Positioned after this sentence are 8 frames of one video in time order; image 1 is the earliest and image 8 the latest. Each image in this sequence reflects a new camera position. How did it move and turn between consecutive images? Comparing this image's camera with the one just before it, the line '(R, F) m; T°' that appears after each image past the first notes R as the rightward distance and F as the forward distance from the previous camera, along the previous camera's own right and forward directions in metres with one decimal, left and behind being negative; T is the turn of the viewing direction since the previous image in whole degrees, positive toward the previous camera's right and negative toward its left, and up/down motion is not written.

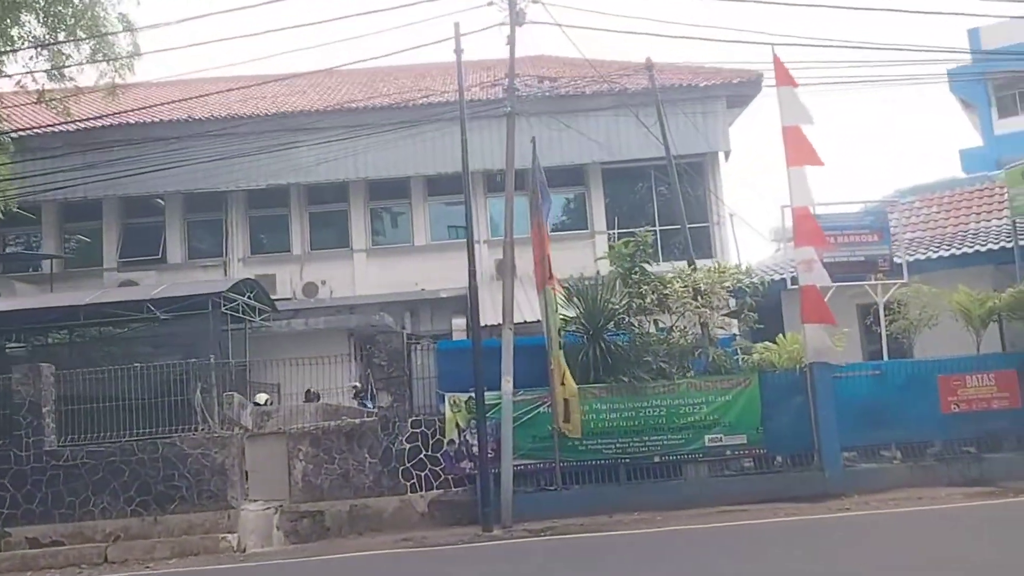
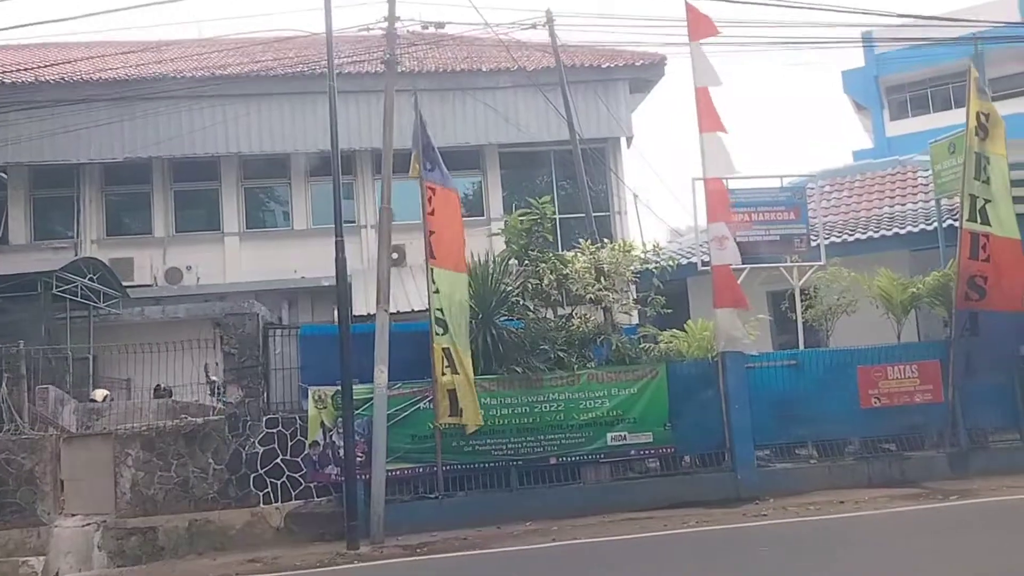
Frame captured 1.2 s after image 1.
(+0.3, +2.0) m; +7°
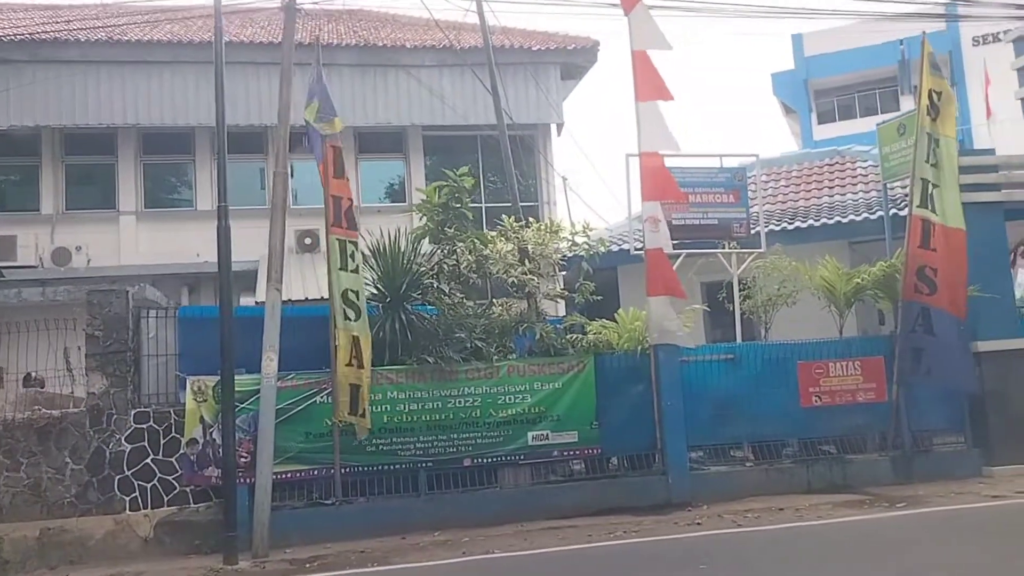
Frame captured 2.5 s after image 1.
(+0.2, +1.4) m; +5°
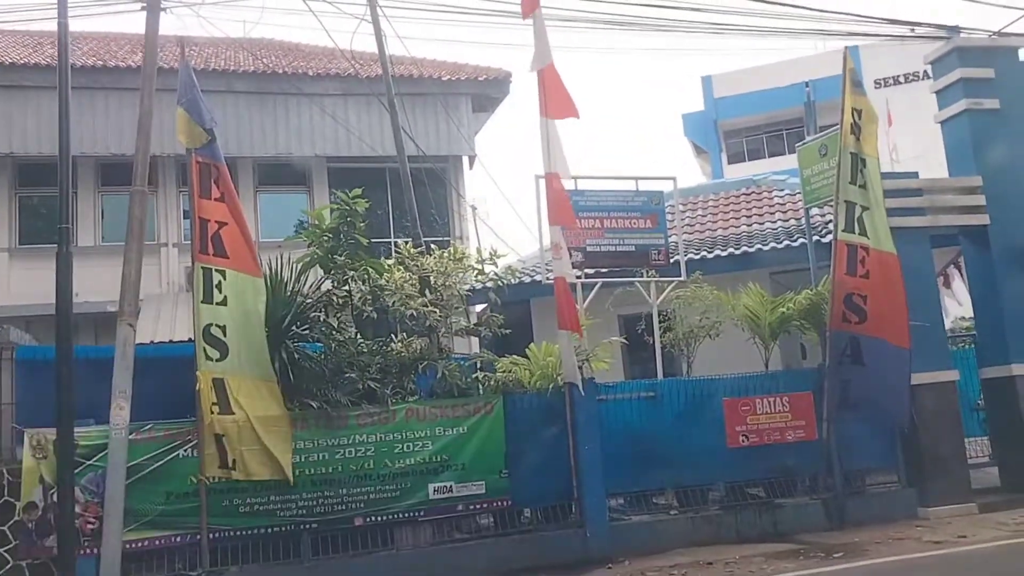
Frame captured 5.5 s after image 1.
(+0.3, +1.2) m; +5°
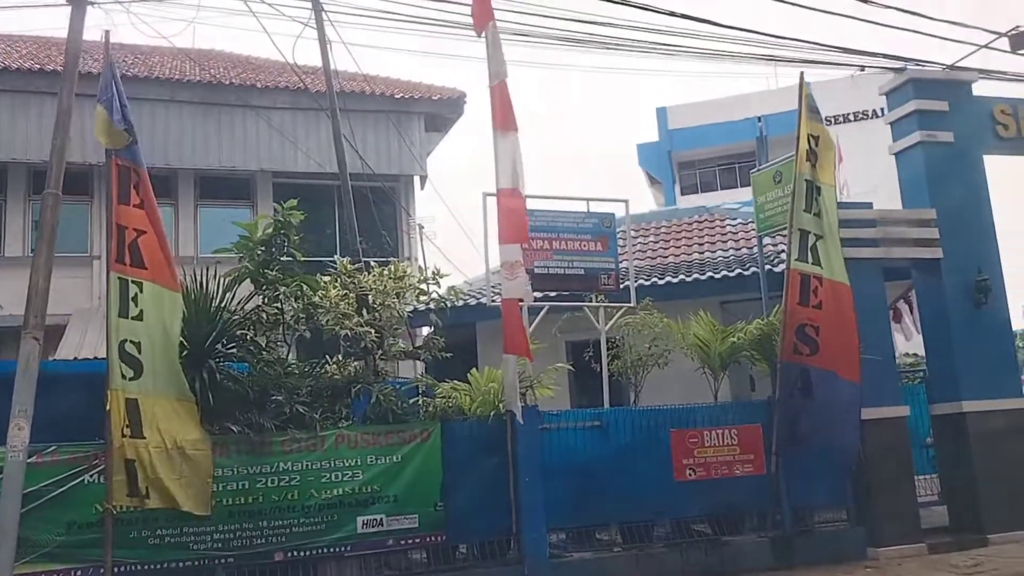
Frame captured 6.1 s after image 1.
(+0.1, +0.5) m; +3°
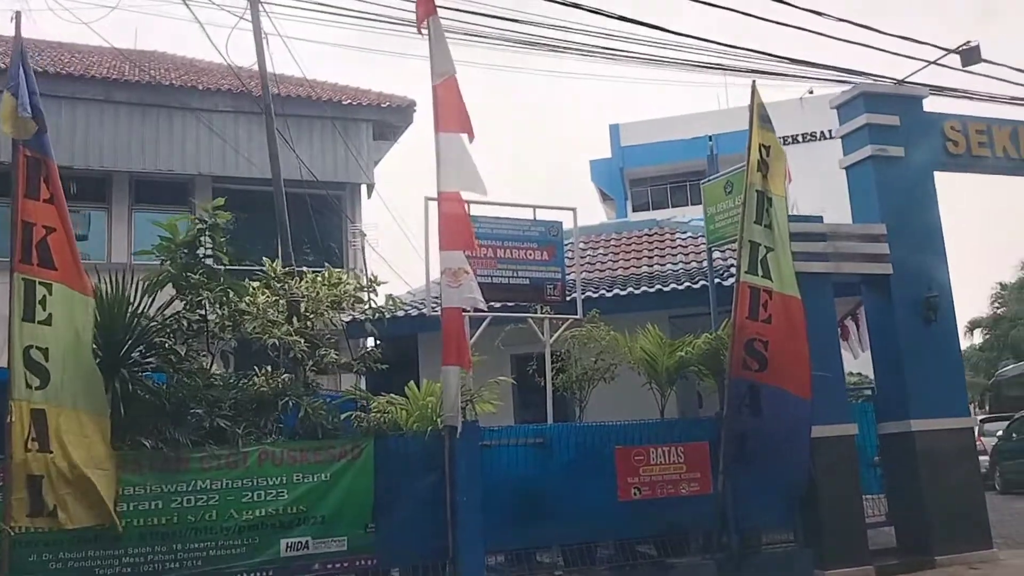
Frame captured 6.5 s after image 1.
(+0.1, +0.5) m; +3°
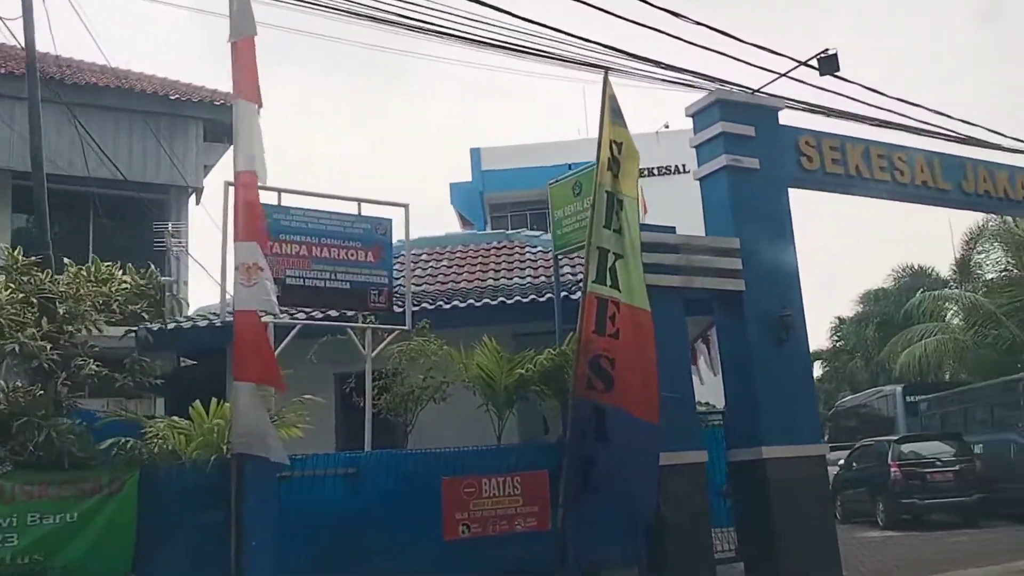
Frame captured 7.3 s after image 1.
(+0.5, +1.3) m; +9°
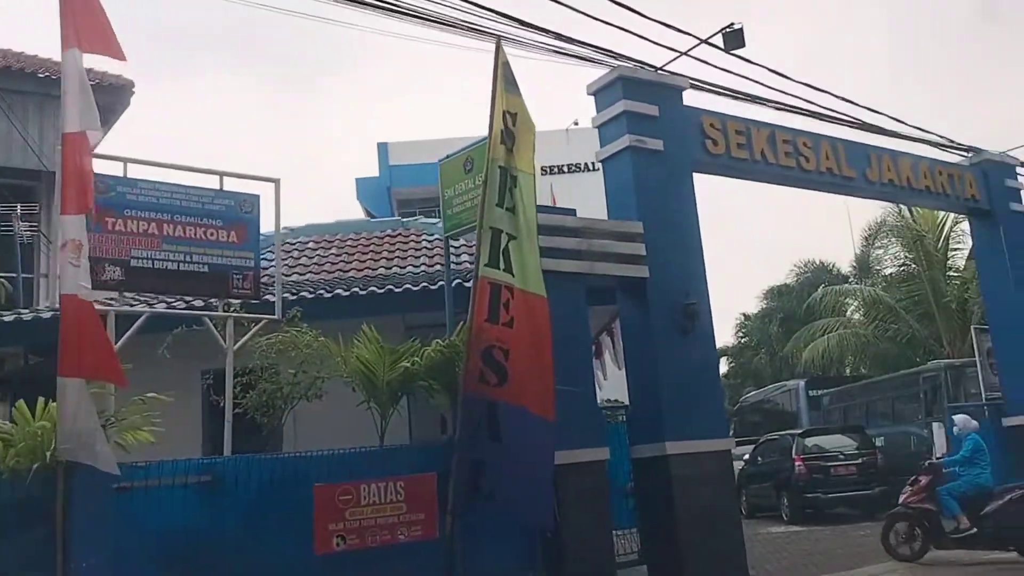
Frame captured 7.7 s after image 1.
(+0.3, +0.9) m; +6°
